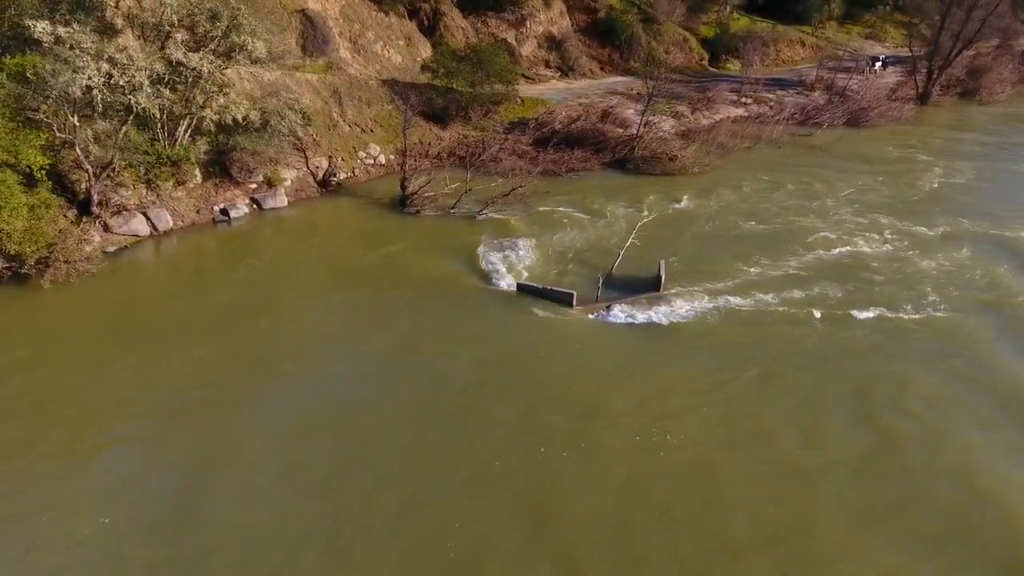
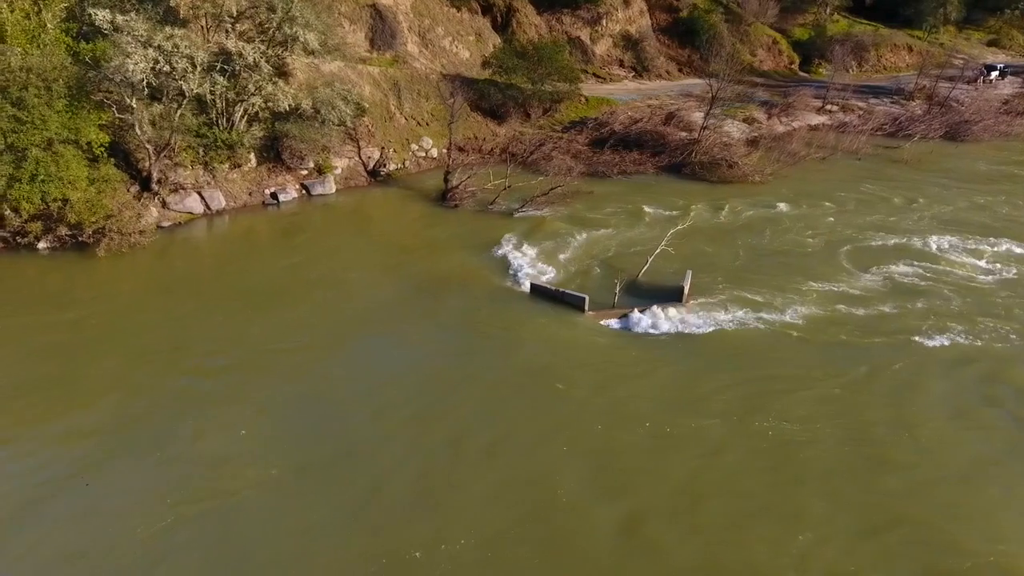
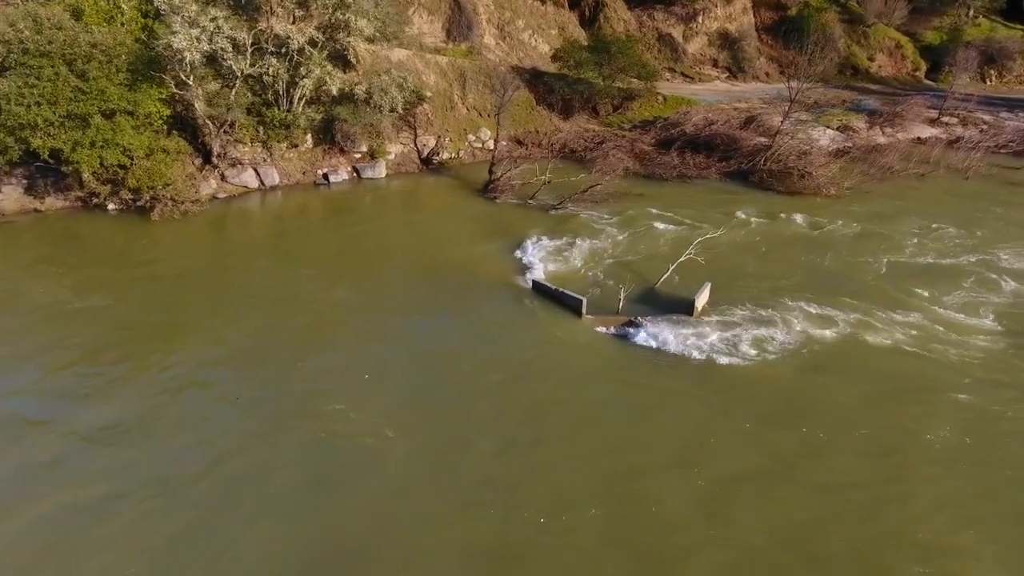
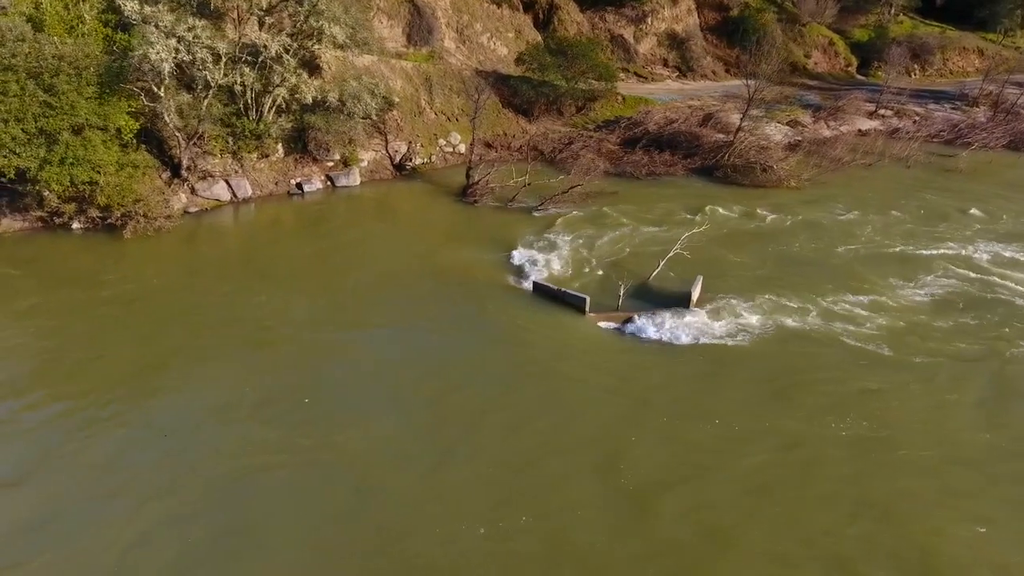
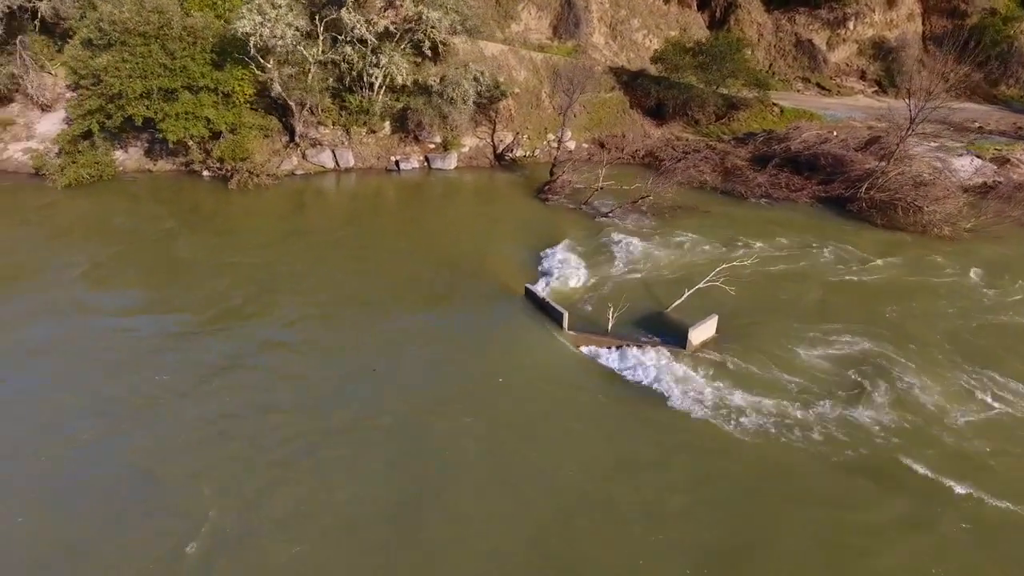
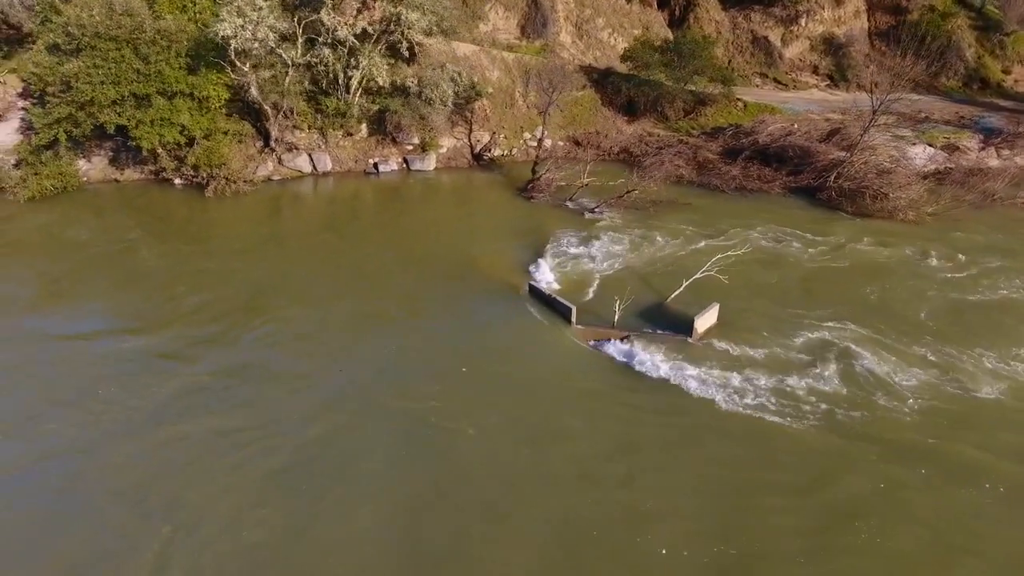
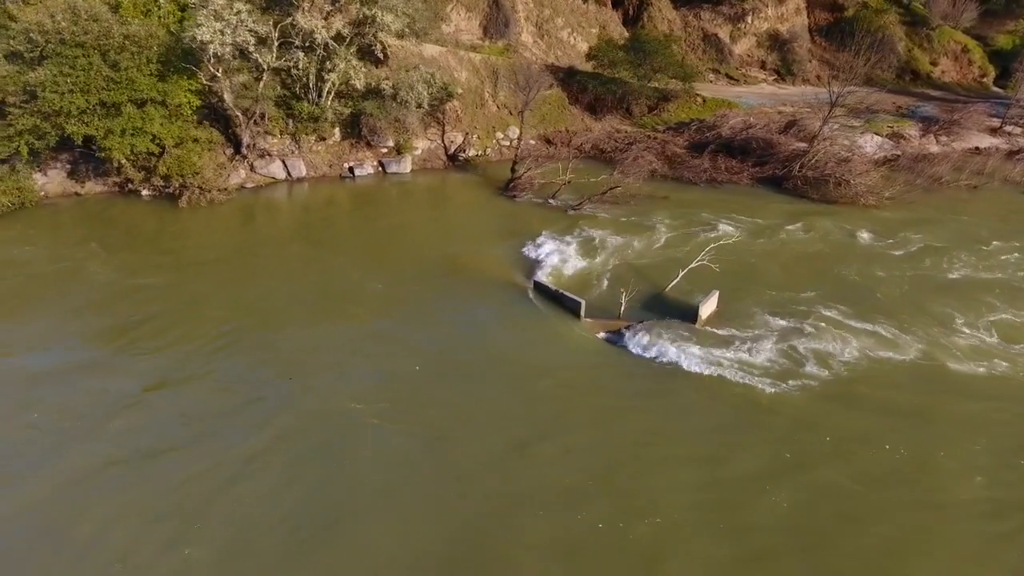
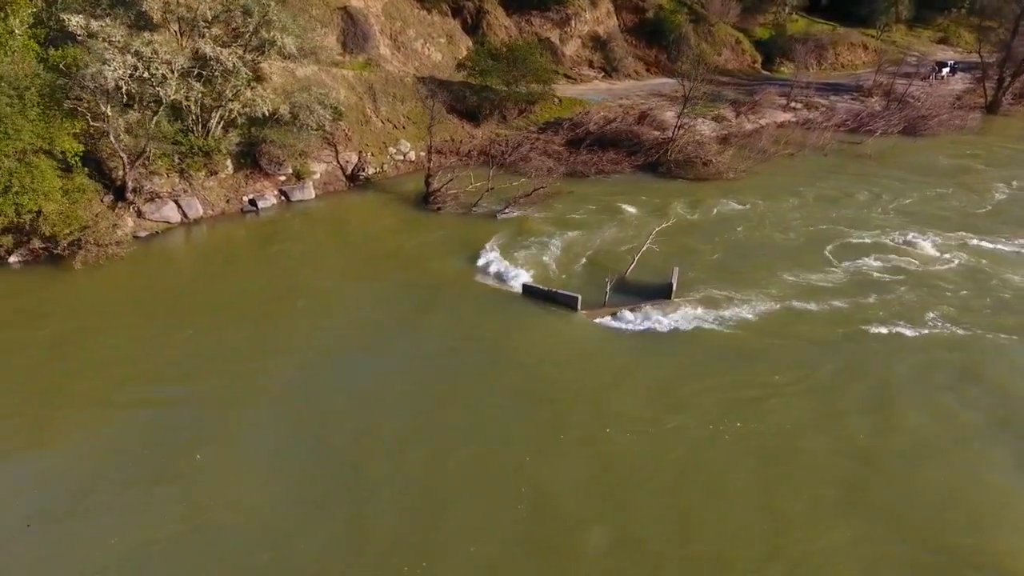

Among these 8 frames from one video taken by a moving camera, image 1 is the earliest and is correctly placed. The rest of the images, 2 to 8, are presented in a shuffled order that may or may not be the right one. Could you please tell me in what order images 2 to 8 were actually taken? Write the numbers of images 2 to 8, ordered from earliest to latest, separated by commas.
8, 2, 4, 3, 7, 6, 5
